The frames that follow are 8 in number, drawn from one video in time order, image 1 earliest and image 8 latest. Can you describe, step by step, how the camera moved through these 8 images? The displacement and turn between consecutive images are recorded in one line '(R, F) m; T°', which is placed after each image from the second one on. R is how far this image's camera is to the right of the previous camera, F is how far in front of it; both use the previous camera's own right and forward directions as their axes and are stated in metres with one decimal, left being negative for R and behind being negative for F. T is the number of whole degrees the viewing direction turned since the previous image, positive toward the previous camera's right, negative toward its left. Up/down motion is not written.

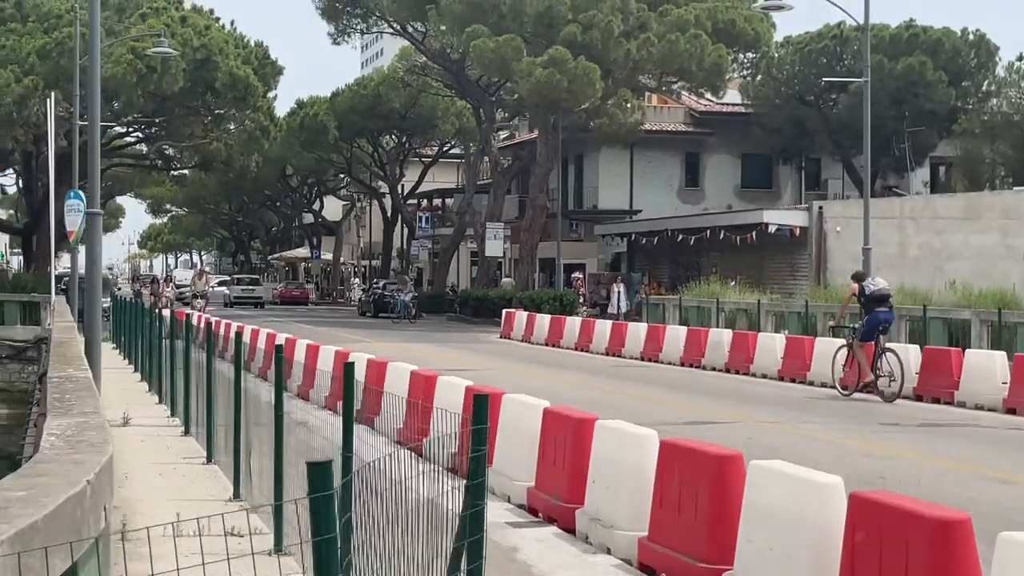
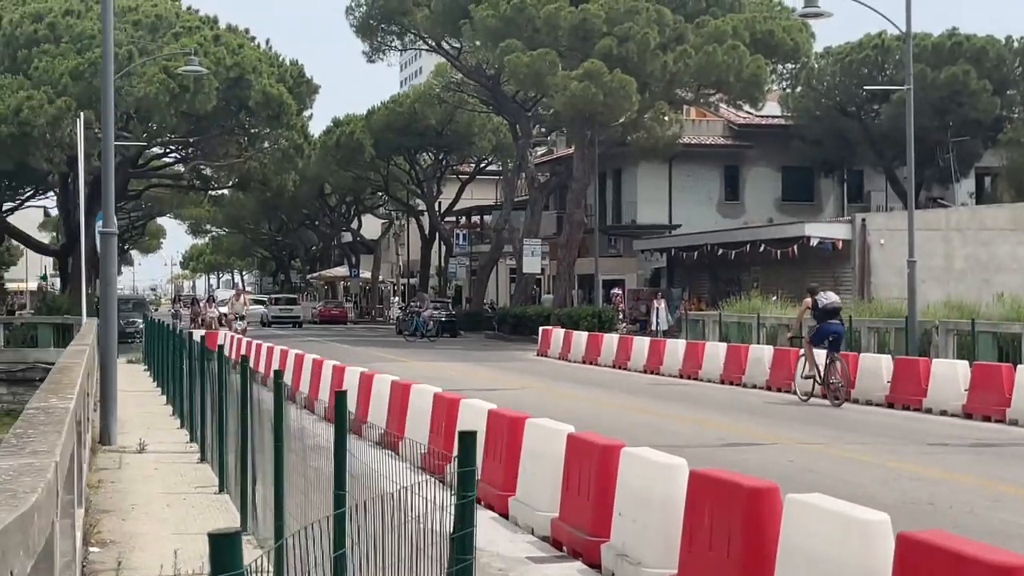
(+0.1, +0.5) m; -2°
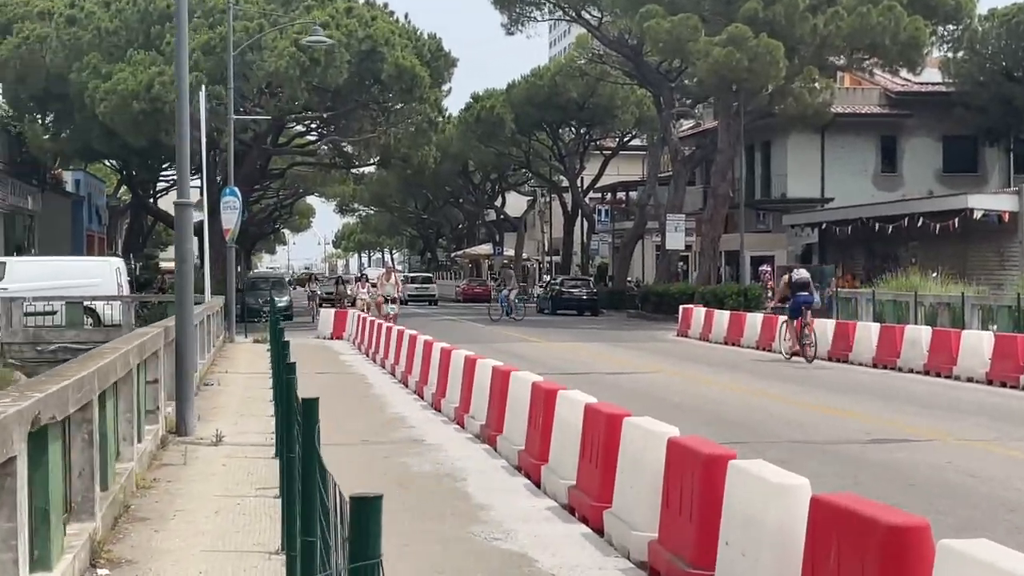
(+0.3, +1.4) m; -6°
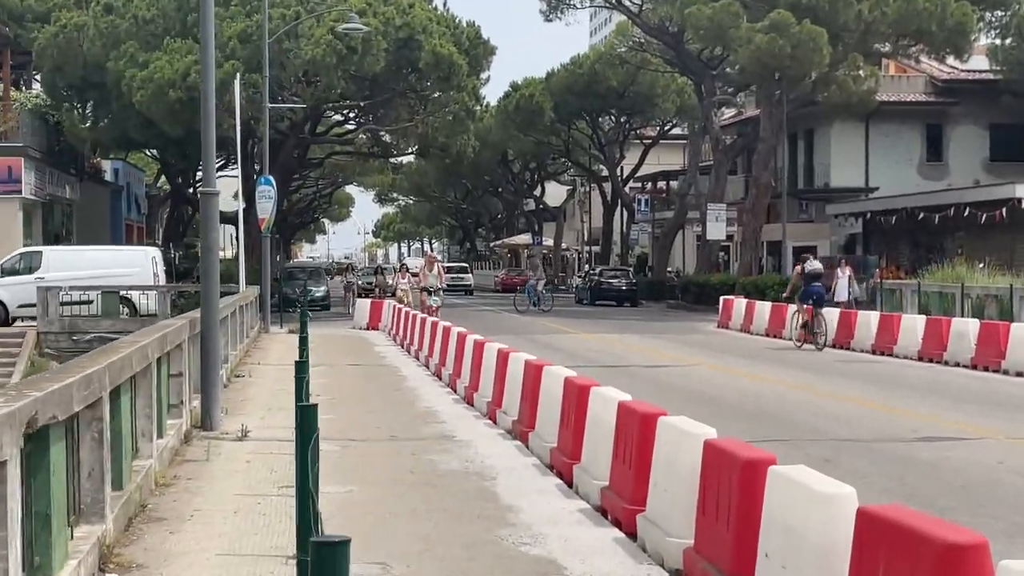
(+0.1, +0.3) m; -2°
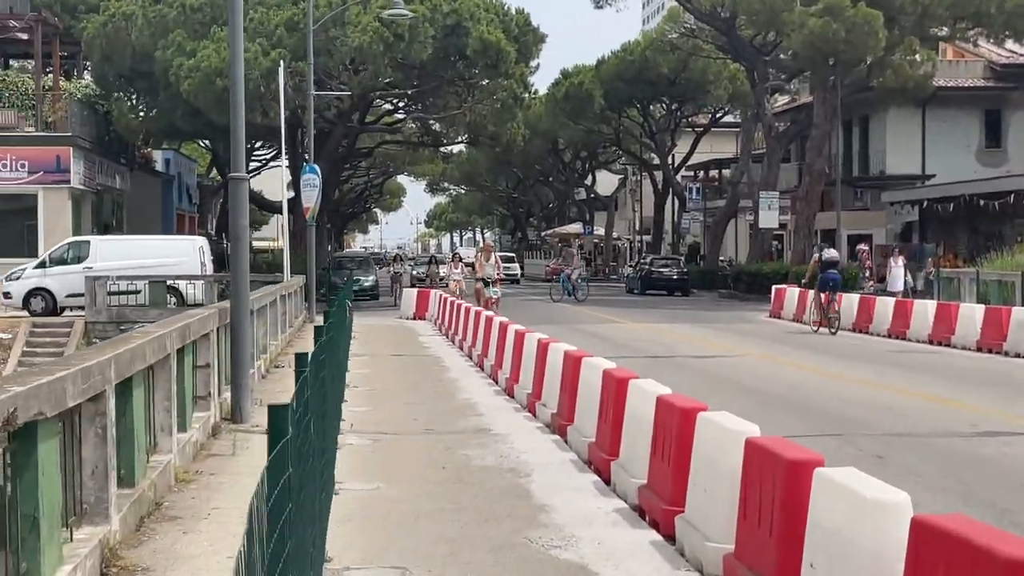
(+0.1, +0.4) m; -2°
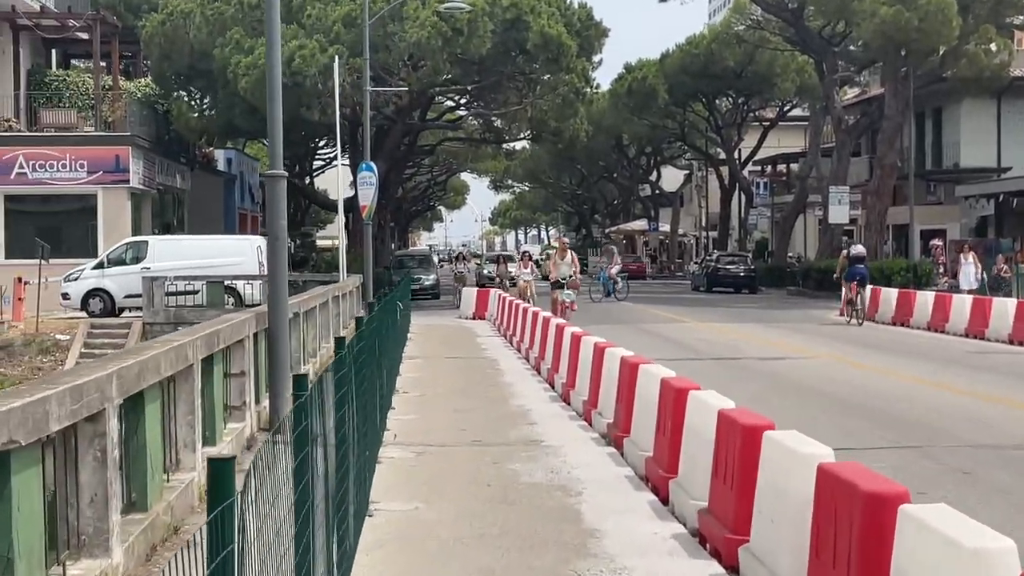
(+0.1, +0.6) m; -3°
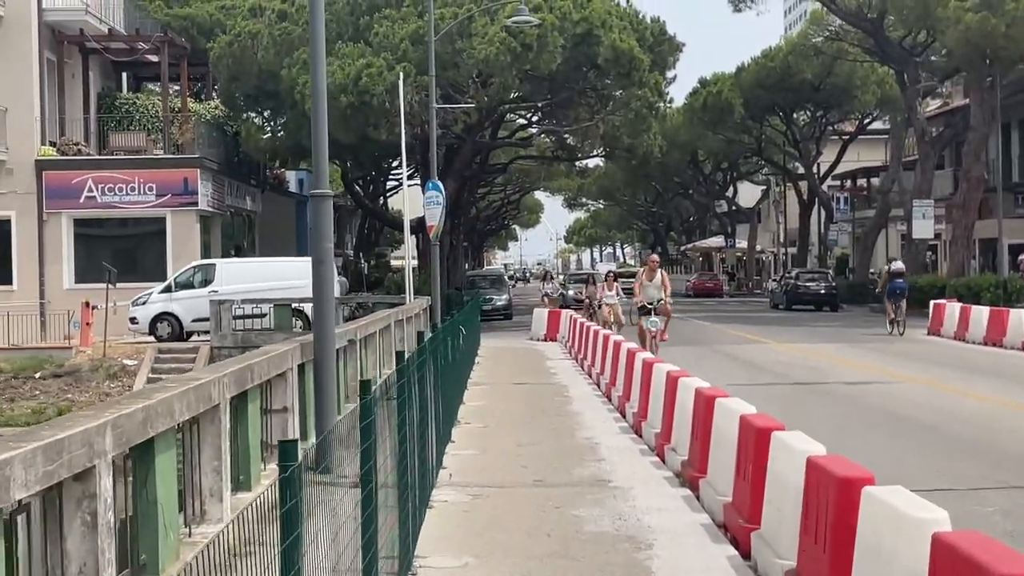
(+0.1, +0.8) m; -3°
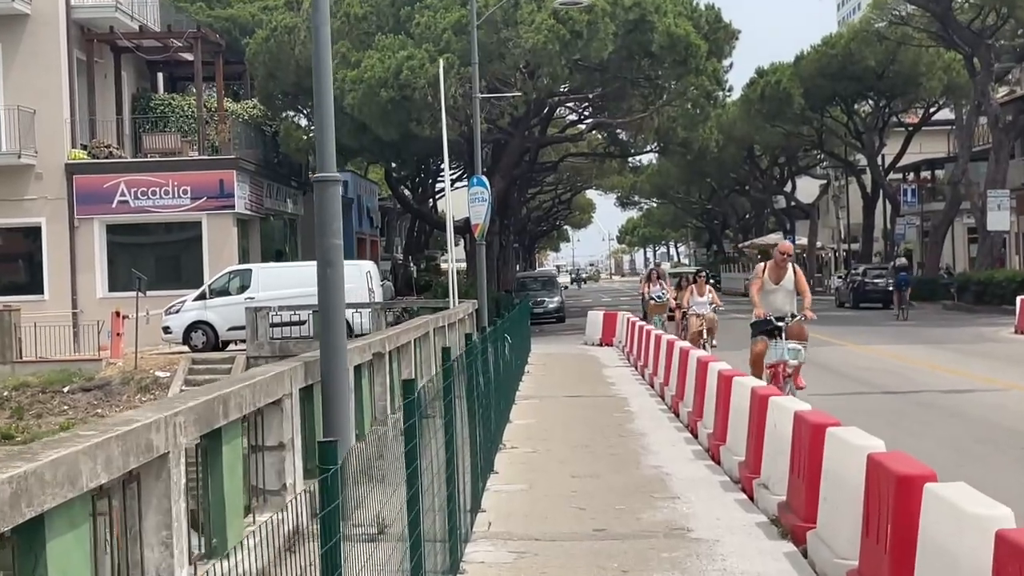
(0.0, +1.8) m; -2°
